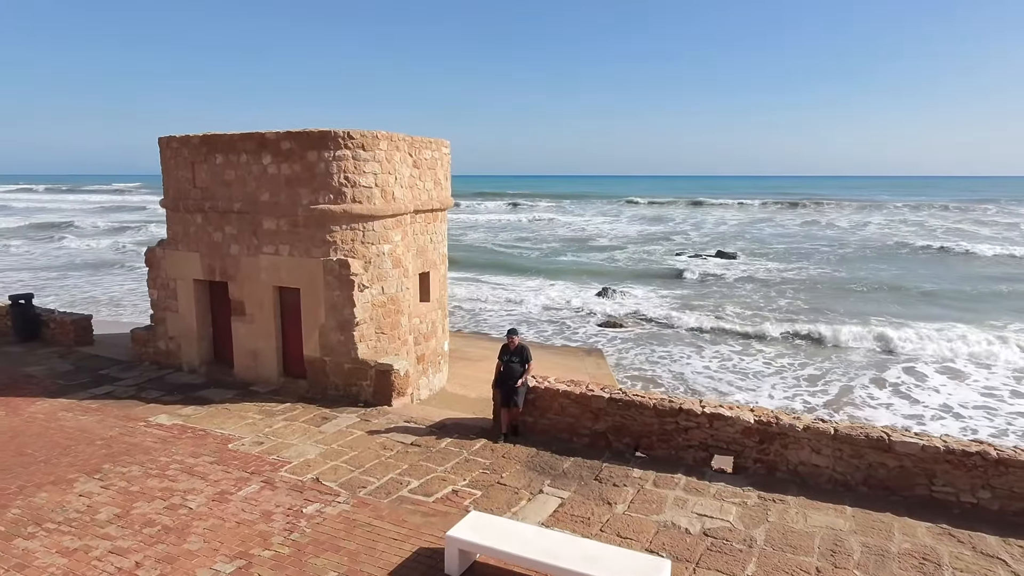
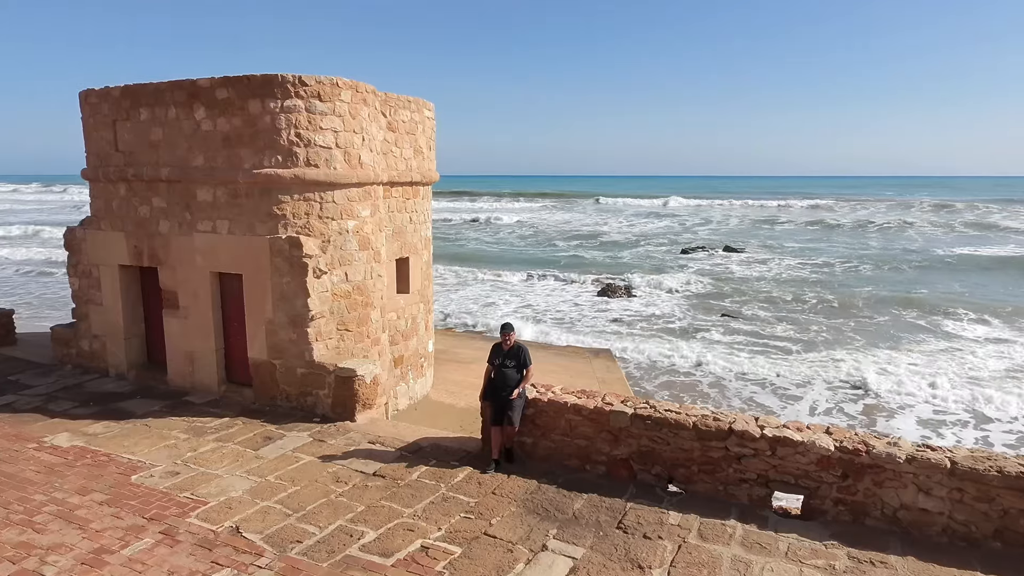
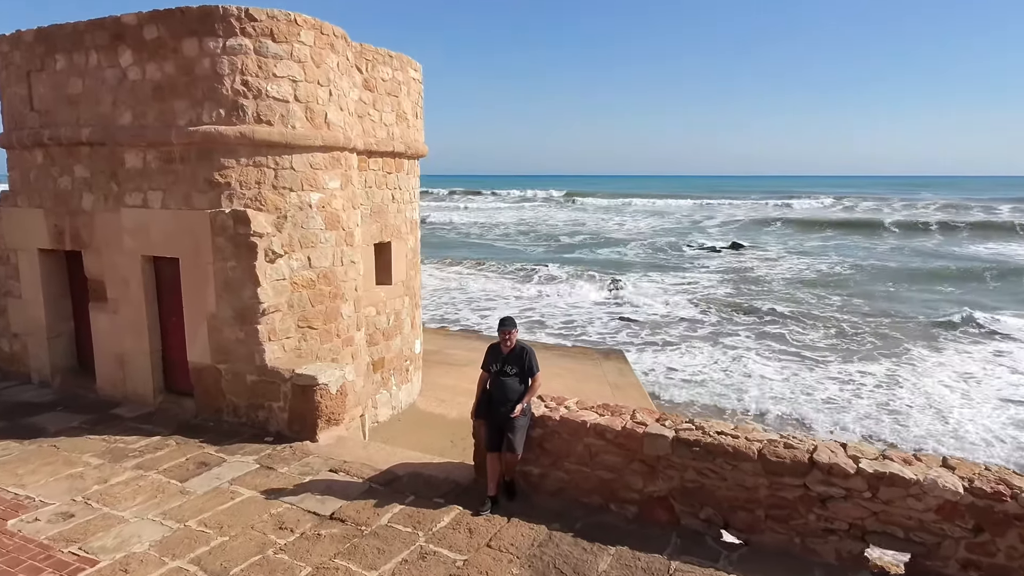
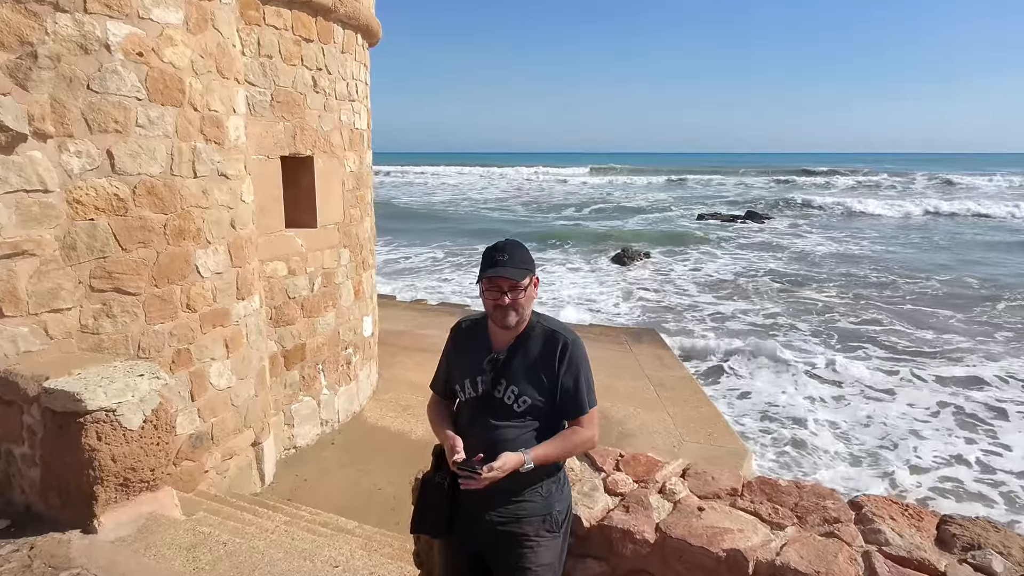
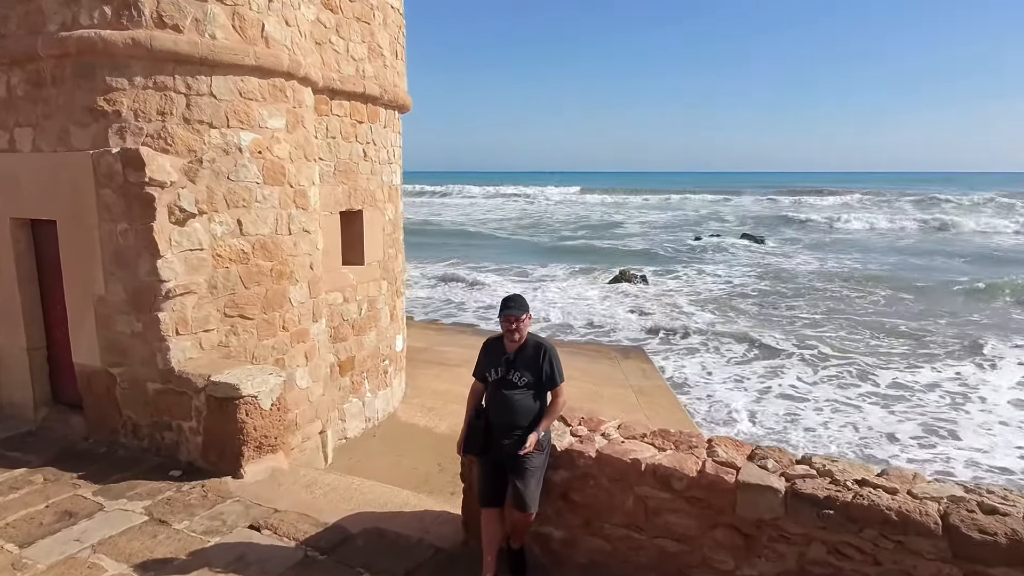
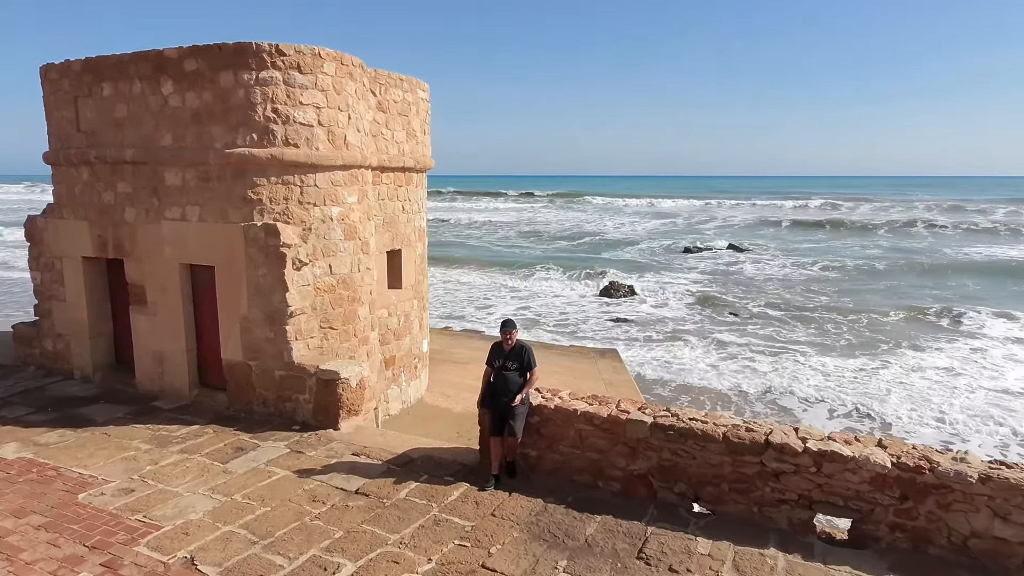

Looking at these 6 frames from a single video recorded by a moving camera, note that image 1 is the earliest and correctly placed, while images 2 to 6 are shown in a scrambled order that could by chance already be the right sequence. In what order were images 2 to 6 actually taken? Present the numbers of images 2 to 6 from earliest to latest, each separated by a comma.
2, 6, 3, 5, 4
